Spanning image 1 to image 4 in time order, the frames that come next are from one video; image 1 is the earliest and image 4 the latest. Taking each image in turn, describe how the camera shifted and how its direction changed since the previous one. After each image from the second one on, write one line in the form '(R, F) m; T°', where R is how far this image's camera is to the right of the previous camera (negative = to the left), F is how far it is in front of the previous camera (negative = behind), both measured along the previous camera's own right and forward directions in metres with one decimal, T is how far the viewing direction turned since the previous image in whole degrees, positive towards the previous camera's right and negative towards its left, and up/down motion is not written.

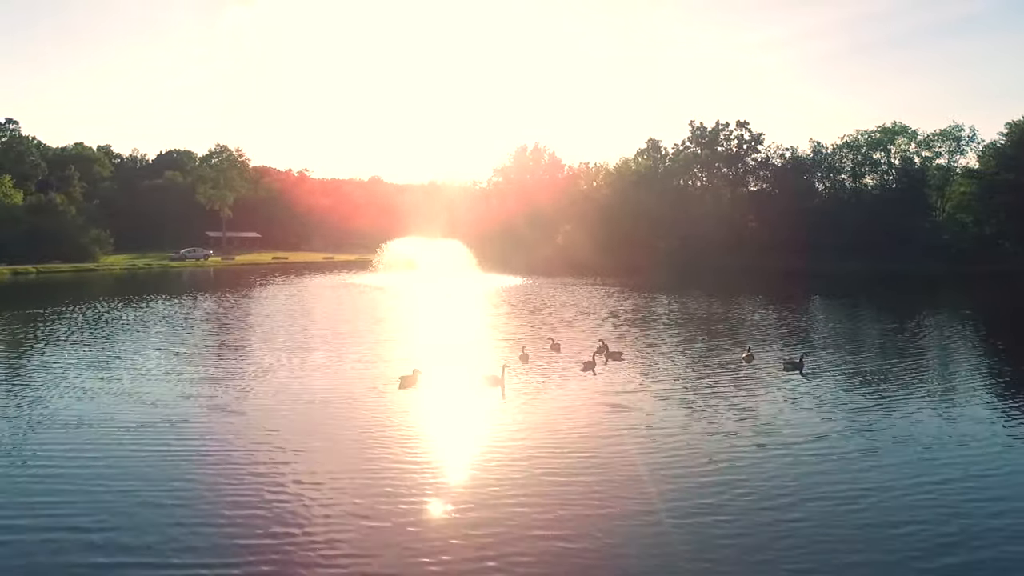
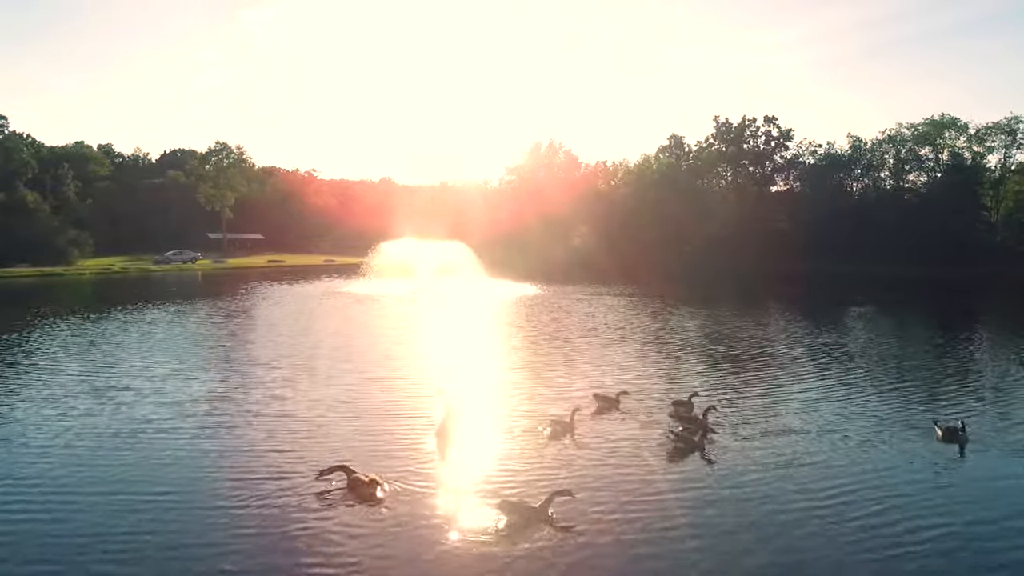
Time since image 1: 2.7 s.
(-0.2, +7.3) m; -1°
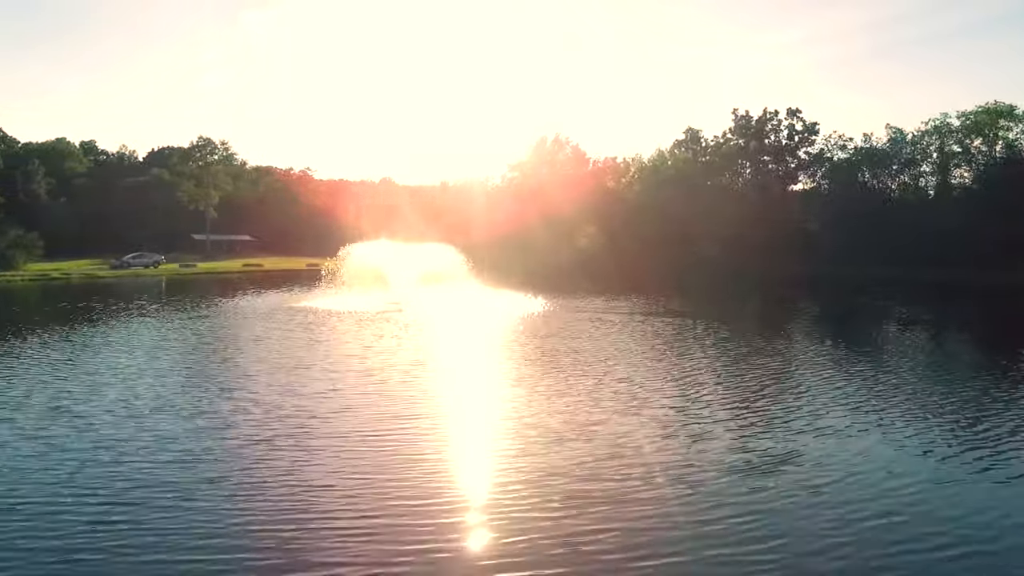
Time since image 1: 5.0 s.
(0.0, +9.3) m; 0°
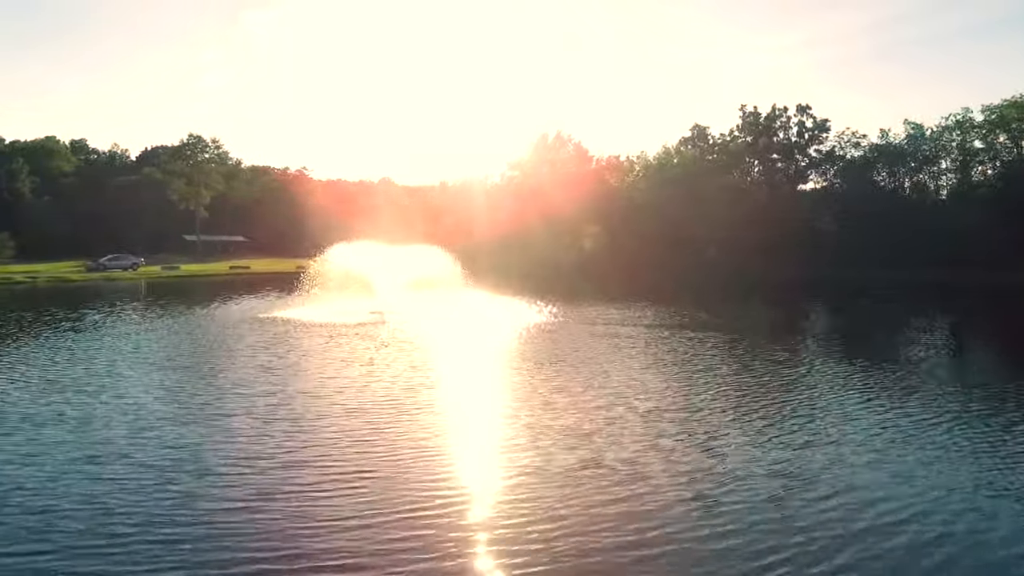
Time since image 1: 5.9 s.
(0.0, +4.0) m; 0°
